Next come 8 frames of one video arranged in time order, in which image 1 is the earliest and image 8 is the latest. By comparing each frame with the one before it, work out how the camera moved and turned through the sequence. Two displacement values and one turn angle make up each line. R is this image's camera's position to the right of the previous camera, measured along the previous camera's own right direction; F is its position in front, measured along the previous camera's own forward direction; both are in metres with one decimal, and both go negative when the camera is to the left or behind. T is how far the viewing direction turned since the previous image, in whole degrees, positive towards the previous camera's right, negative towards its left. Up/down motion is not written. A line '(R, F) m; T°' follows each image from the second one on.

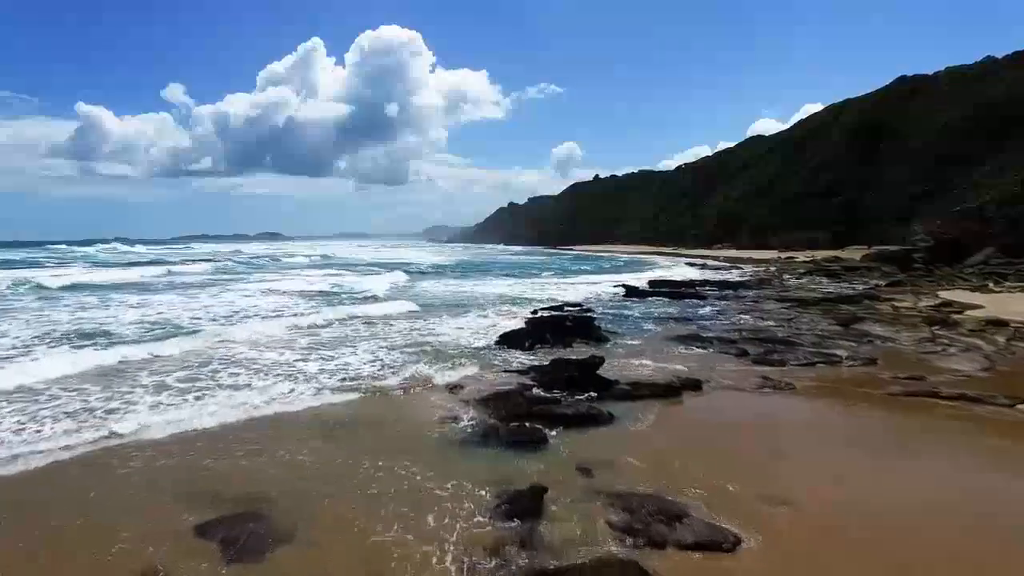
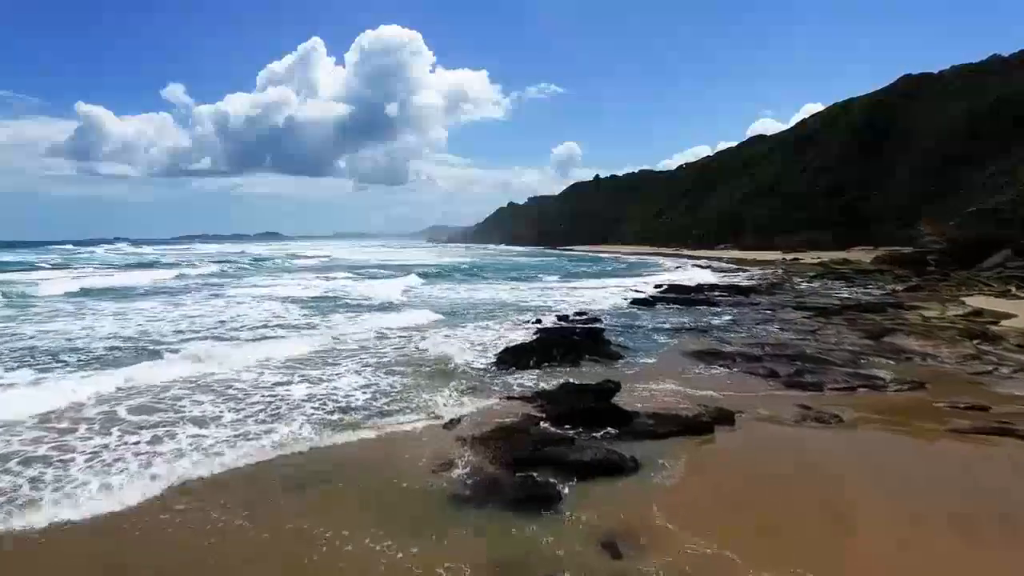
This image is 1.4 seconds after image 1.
(-0.1, +1.1) m; 0°
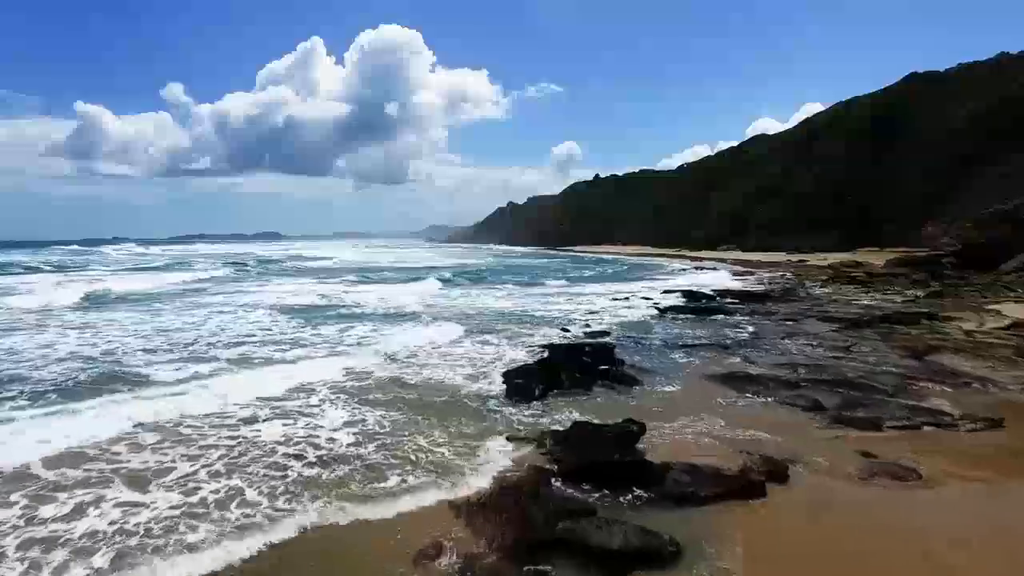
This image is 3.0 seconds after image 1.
(-0.1, +1.3) m; 0°
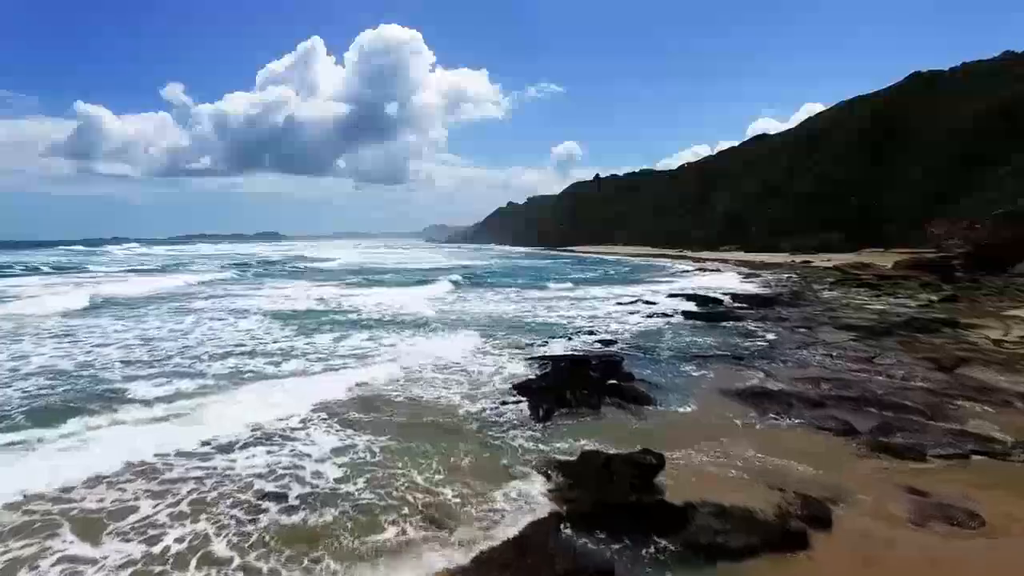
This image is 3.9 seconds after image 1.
(0.0, +0.7) m; 0°
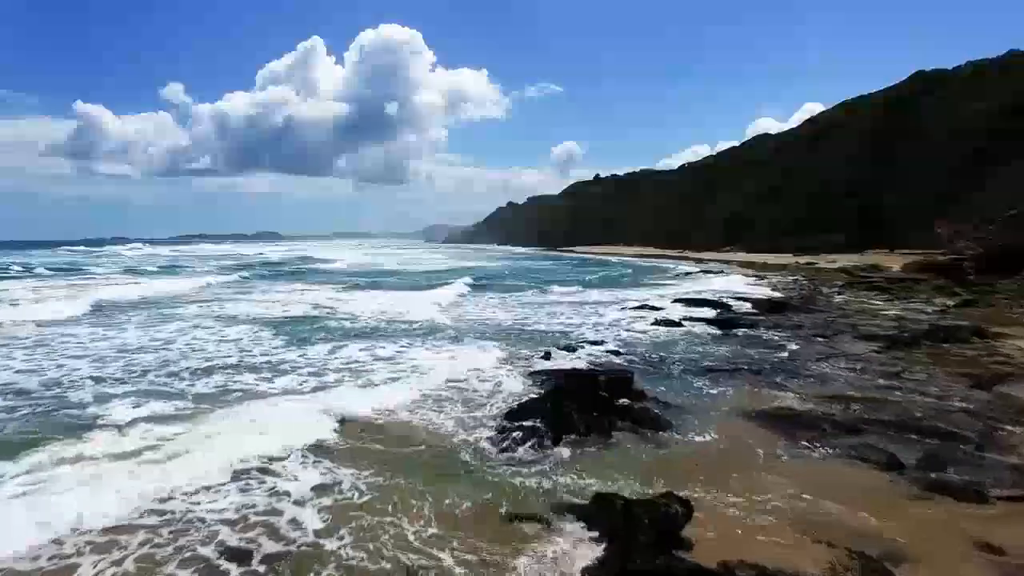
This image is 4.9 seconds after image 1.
(0.0, +0.8) m; 0°
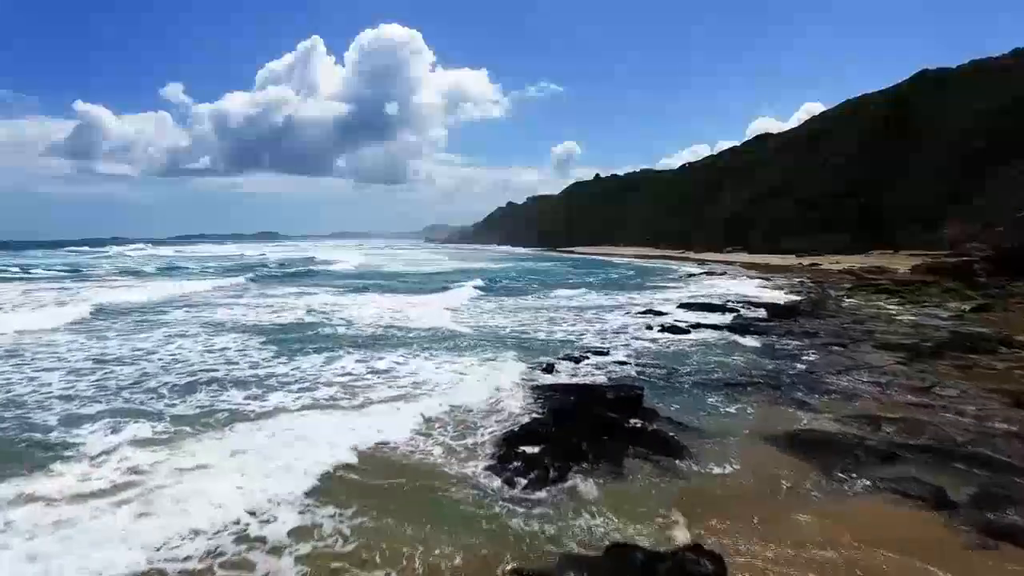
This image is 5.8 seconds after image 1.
(0.0, +0.7) m; 0°
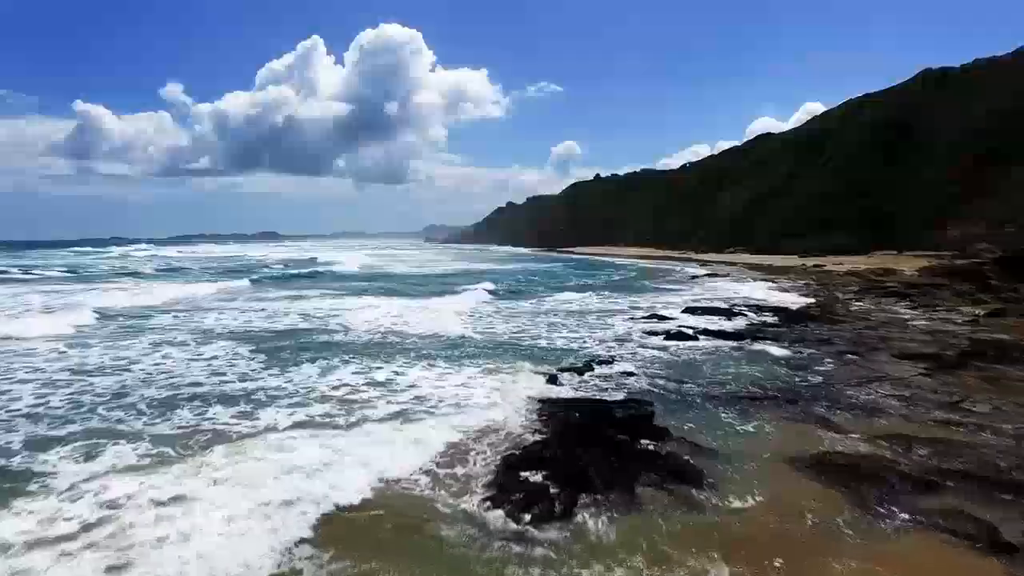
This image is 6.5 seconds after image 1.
(0.0, +0.7) m; 0°
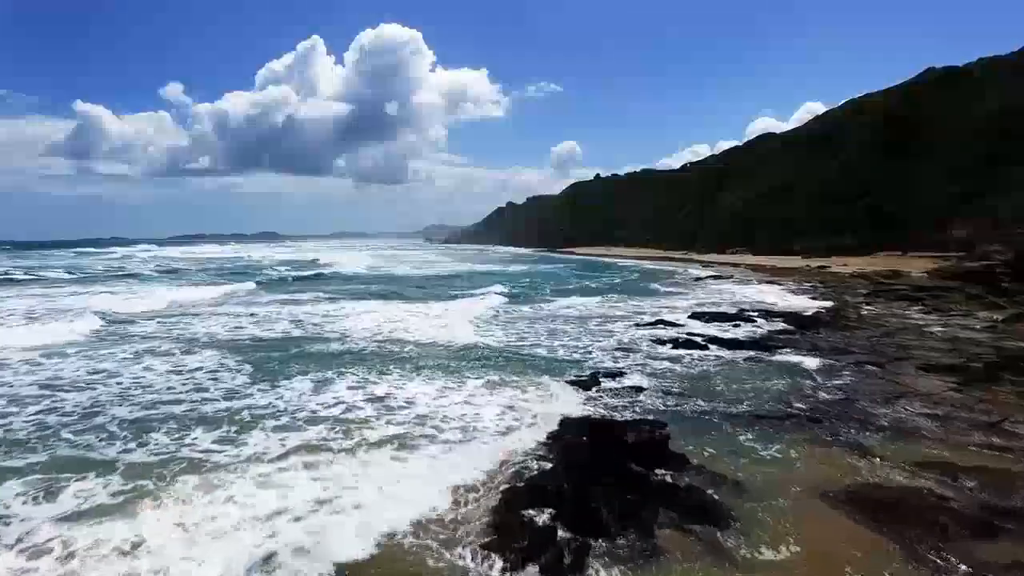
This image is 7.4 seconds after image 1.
(0.0, +0.8) m; 0°
